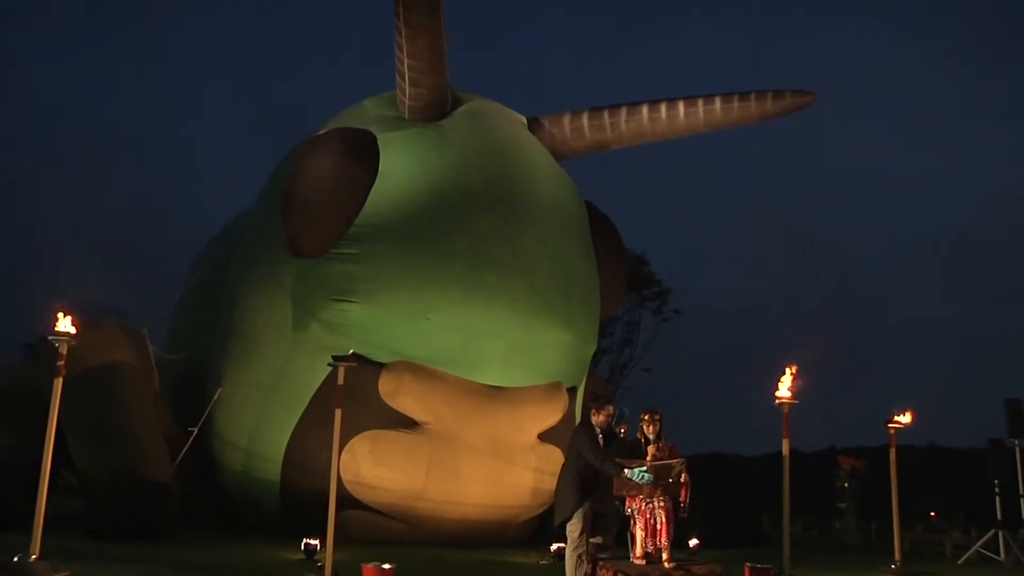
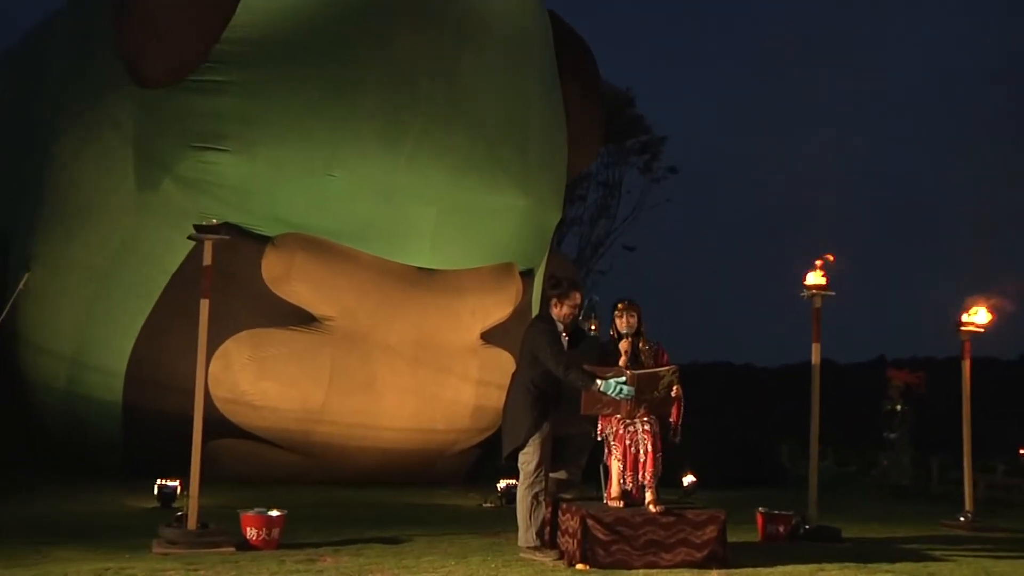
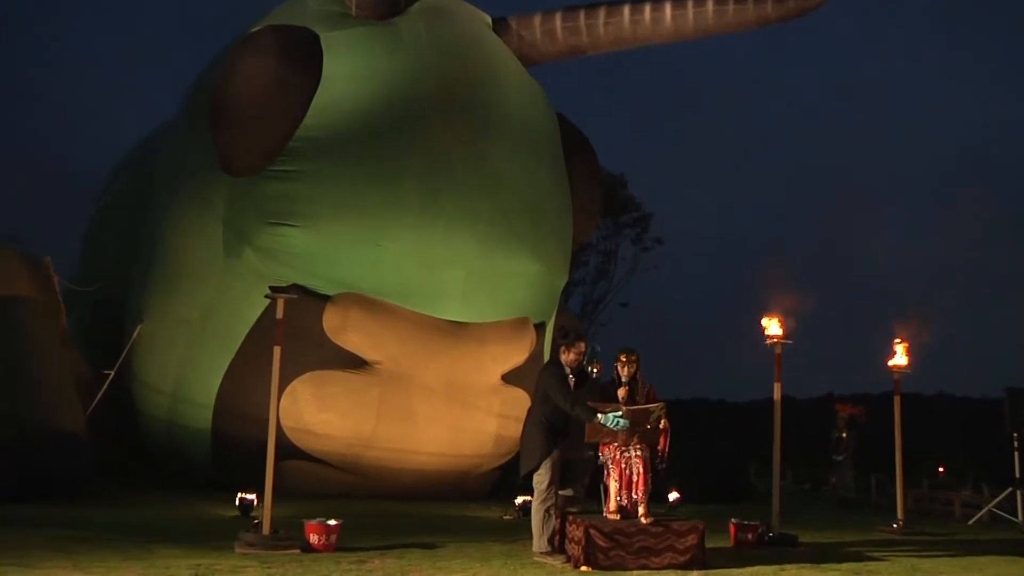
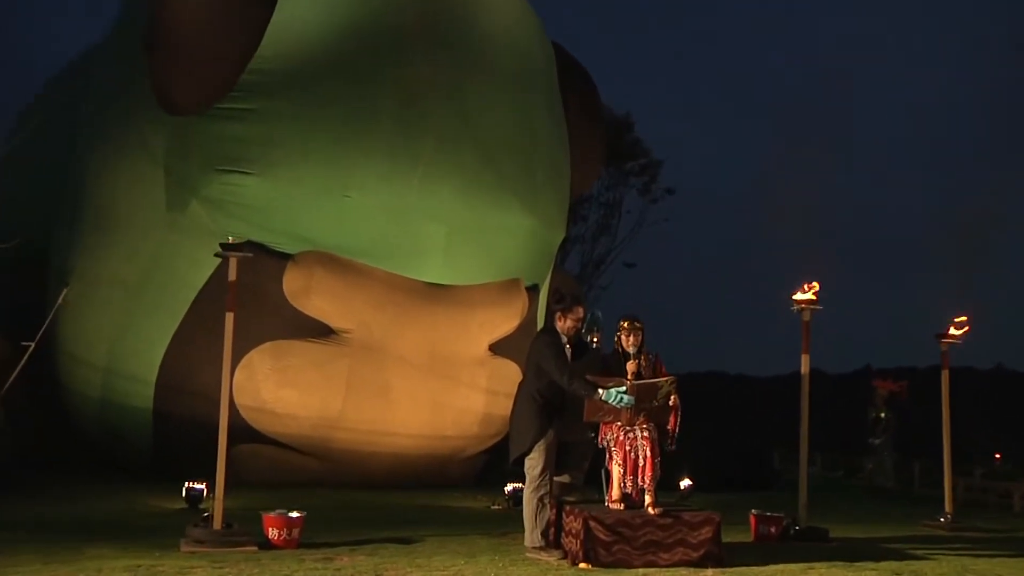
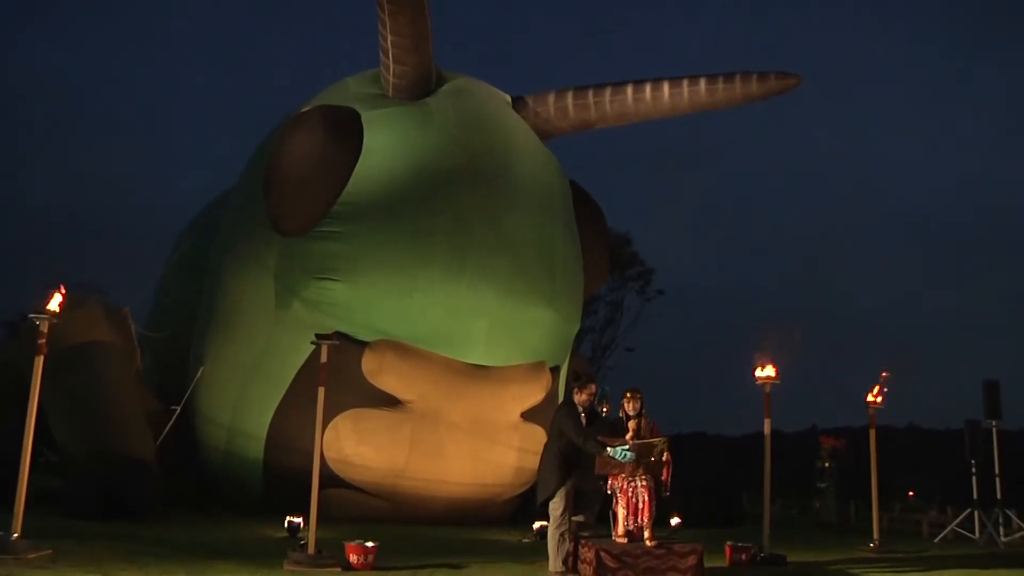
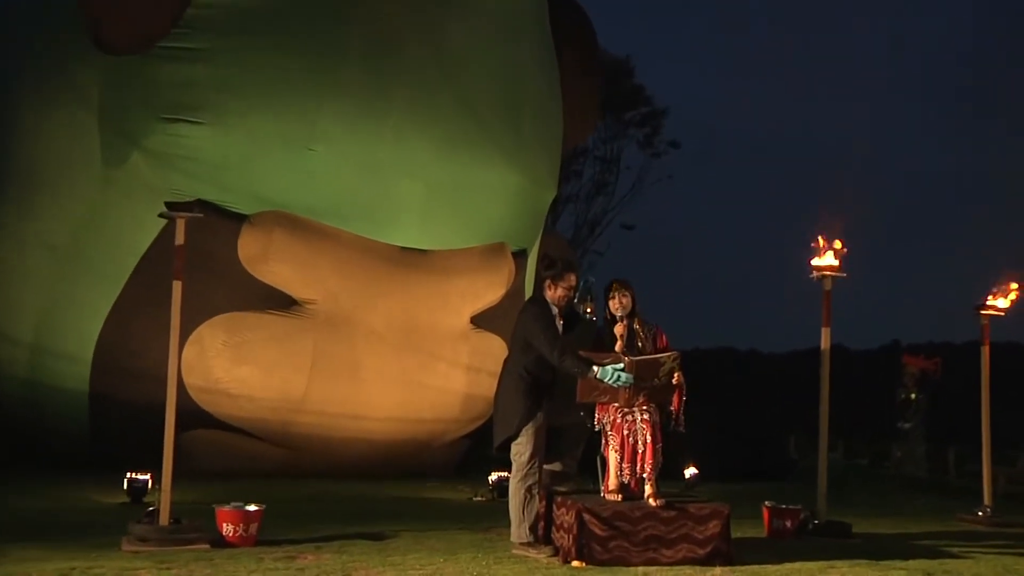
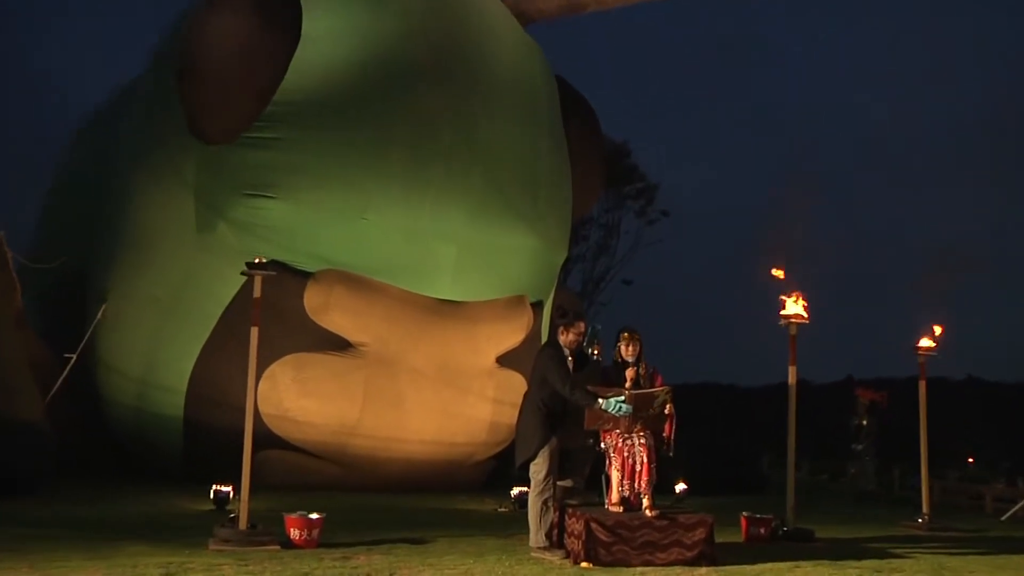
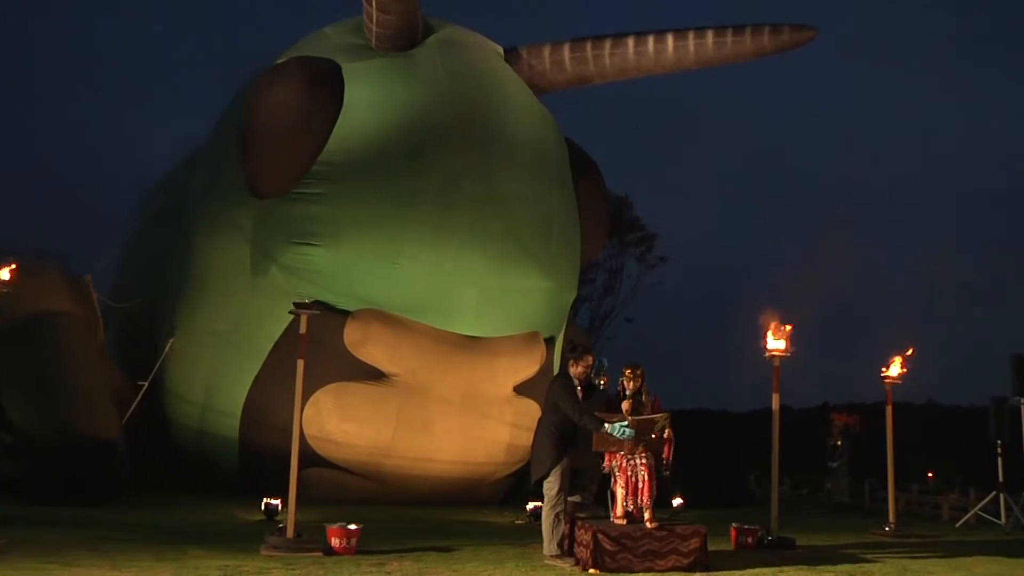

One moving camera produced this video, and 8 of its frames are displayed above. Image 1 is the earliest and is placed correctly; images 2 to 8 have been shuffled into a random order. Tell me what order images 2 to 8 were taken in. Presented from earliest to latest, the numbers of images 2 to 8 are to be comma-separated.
5, 8, 3, 7, 4, 2, 6
